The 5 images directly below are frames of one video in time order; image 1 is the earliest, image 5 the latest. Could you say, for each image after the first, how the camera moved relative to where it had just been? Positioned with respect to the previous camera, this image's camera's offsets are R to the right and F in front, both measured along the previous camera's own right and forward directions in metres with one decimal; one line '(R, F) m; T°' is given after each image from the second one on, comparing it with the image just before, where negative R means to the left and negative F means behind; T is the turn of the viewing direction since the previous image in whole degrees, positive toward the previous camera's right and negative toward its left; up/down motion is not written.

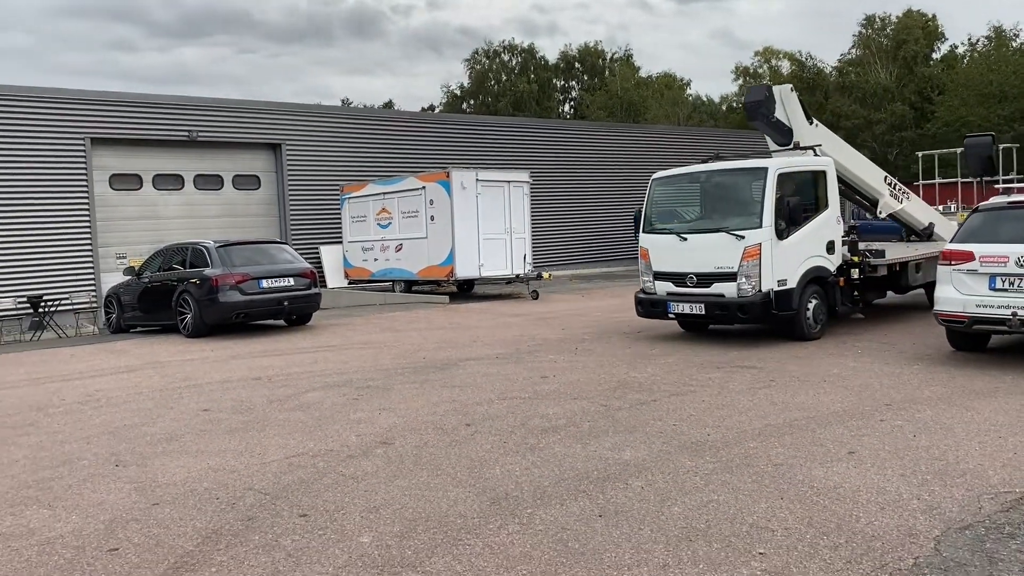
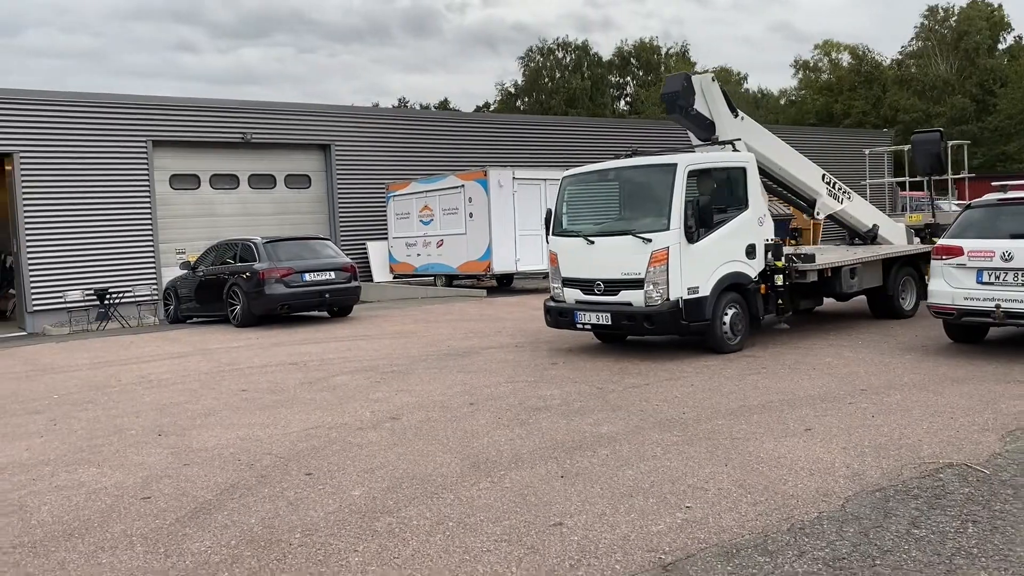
(+0.5, -0.6) m; -4°
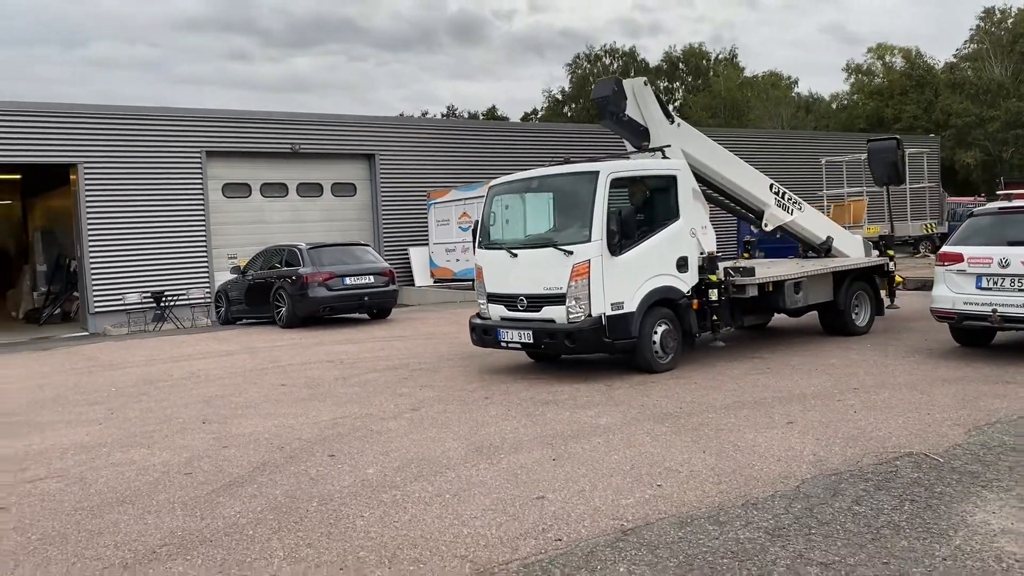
(+0.3, -0.6) m; -3°
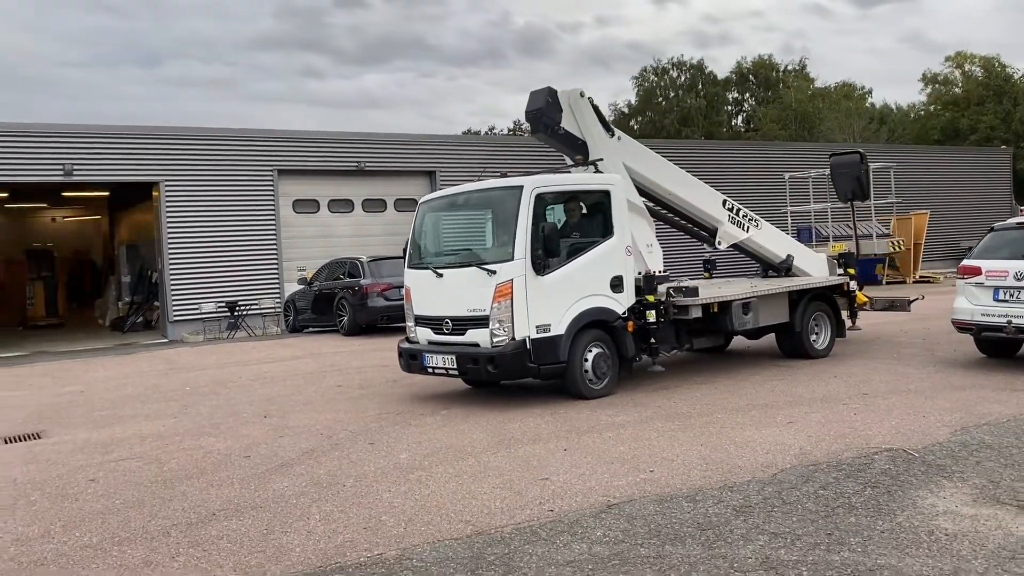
(+0.4, -0.7) m; -4°
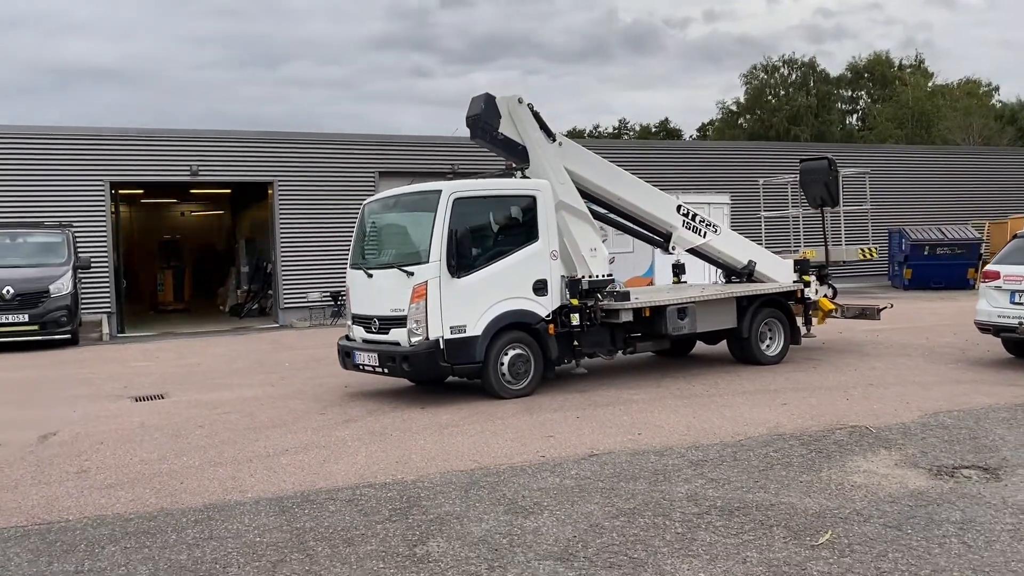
(+0.7, -1.2) m; -7°
